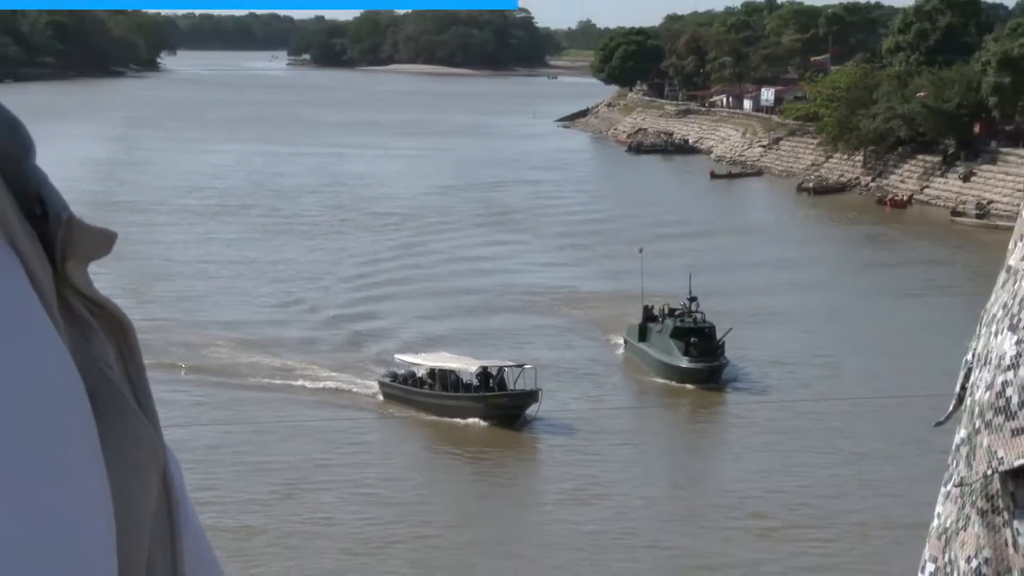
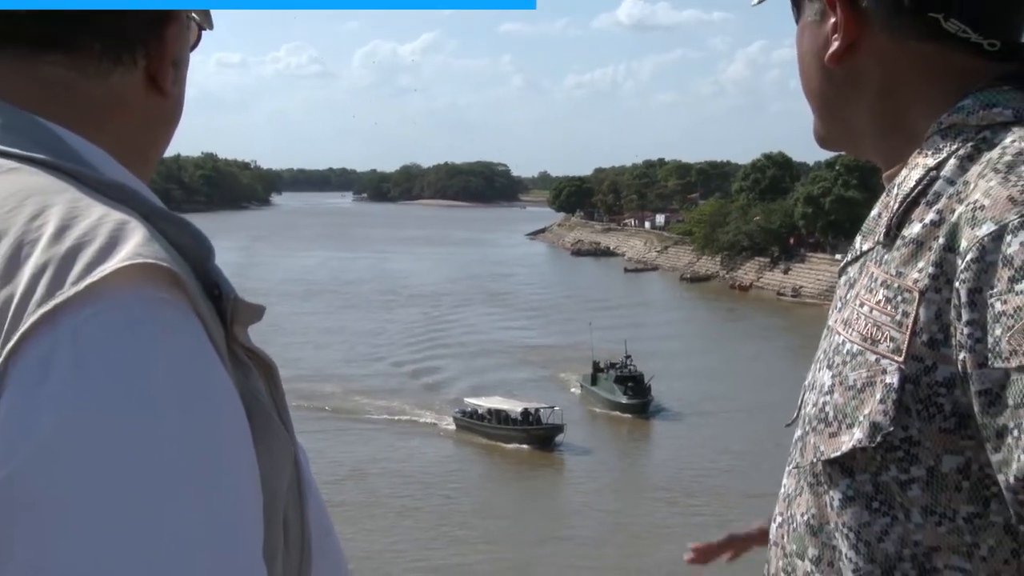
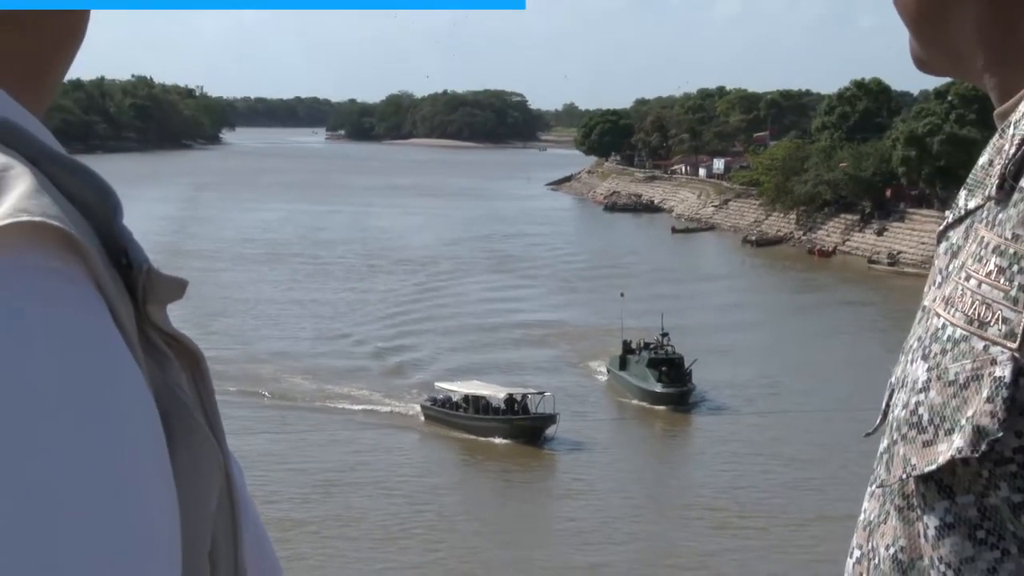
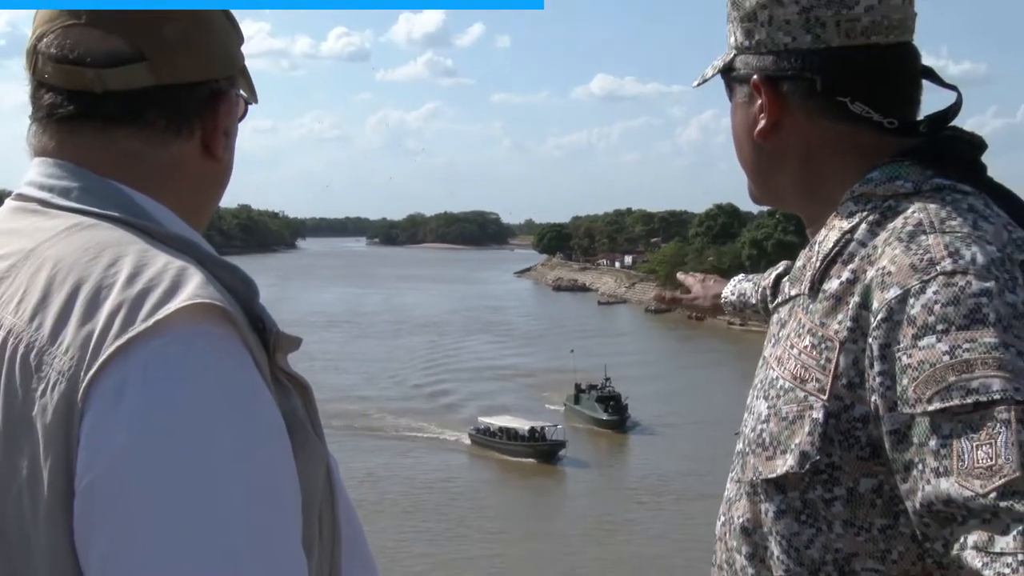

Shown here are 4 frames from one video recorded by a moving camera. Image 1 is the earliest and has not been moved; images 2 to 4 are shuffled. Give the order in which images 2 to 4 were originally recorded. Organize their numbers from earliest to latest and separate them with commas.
3, 2, 4
